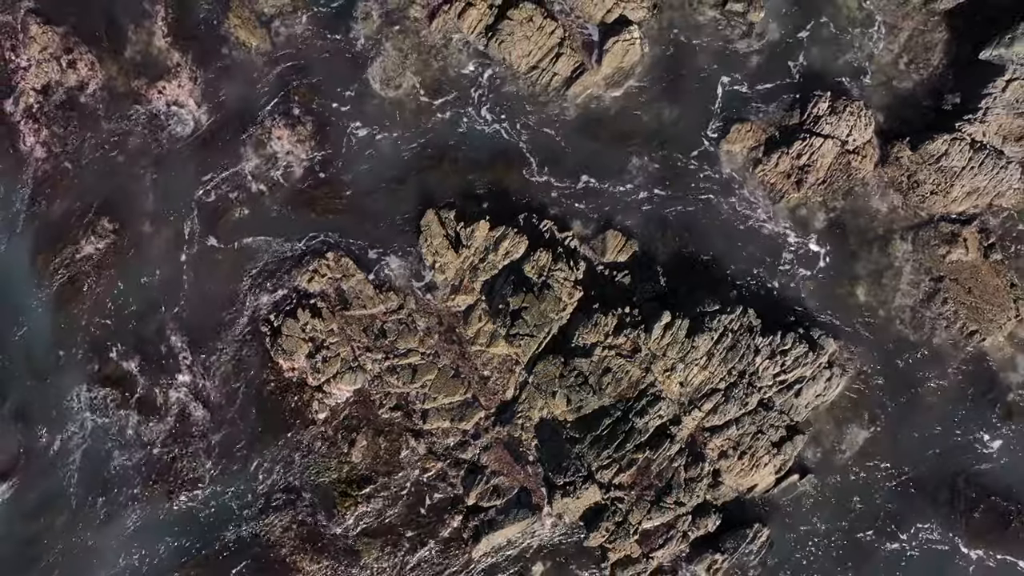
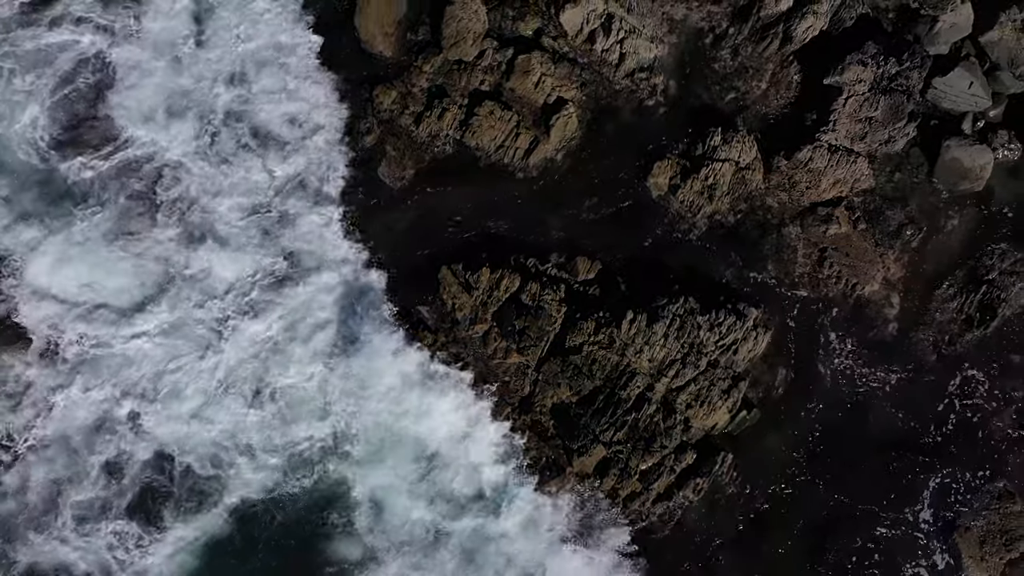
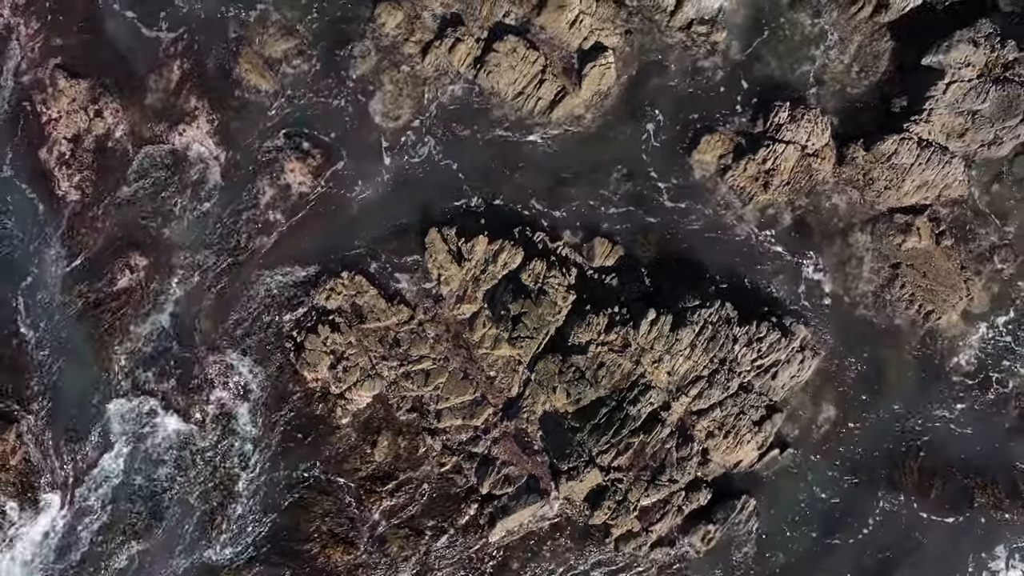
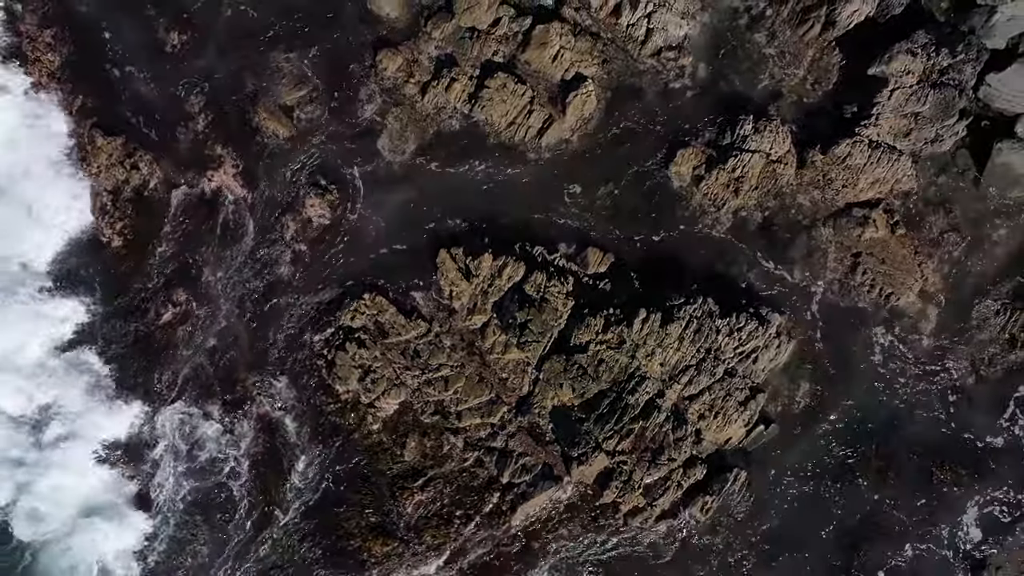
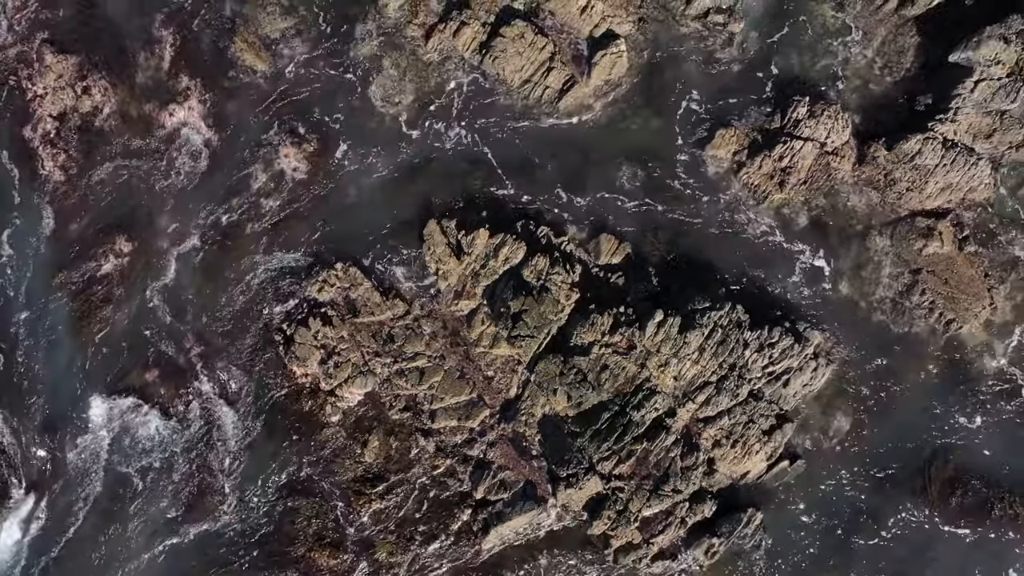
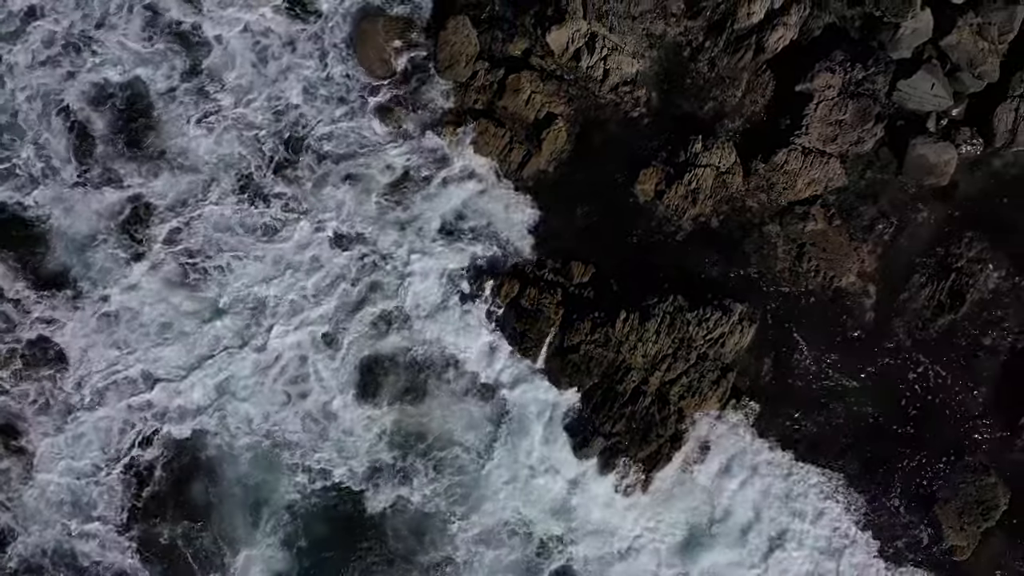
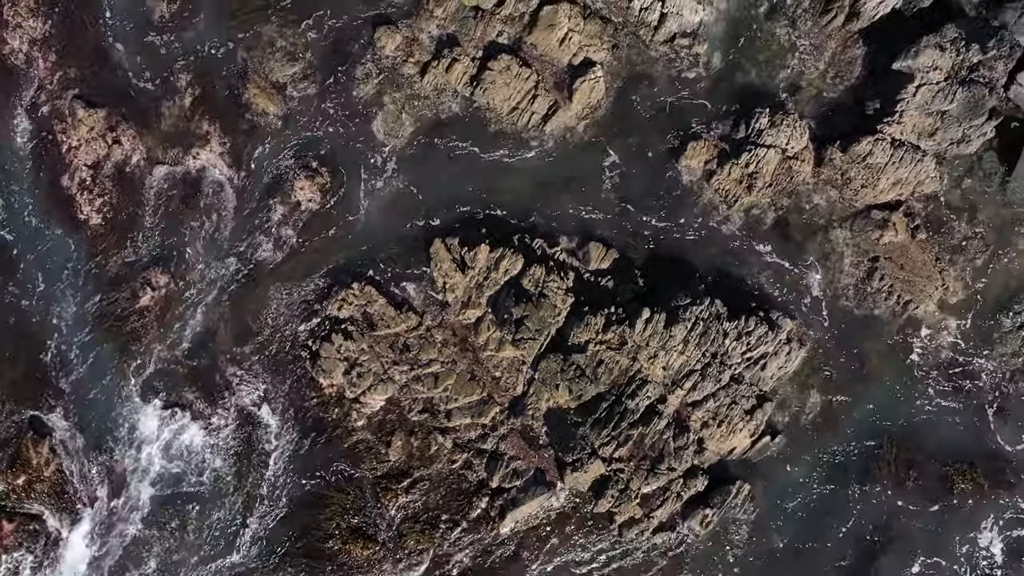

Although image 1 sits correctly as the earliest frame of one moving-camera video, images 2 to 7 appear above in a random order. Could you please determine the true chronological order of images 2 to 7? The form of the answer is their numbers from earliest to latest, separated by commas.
5, 3, 7, 4, 2, 6
